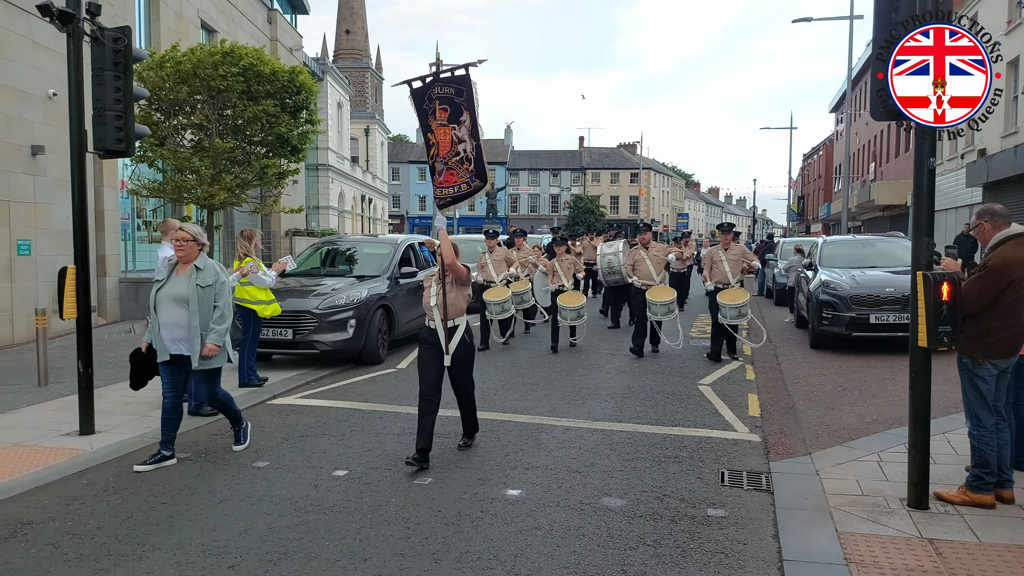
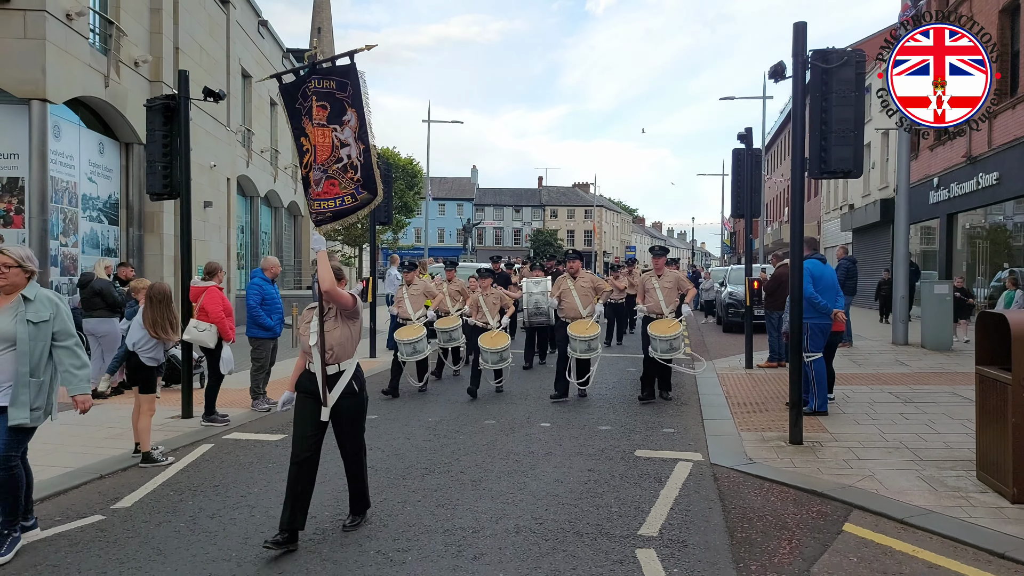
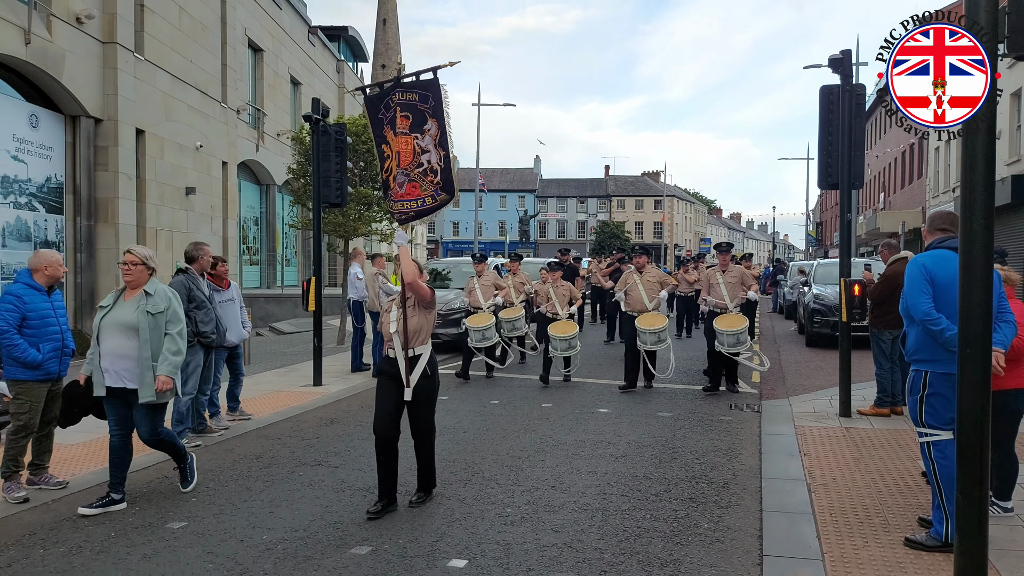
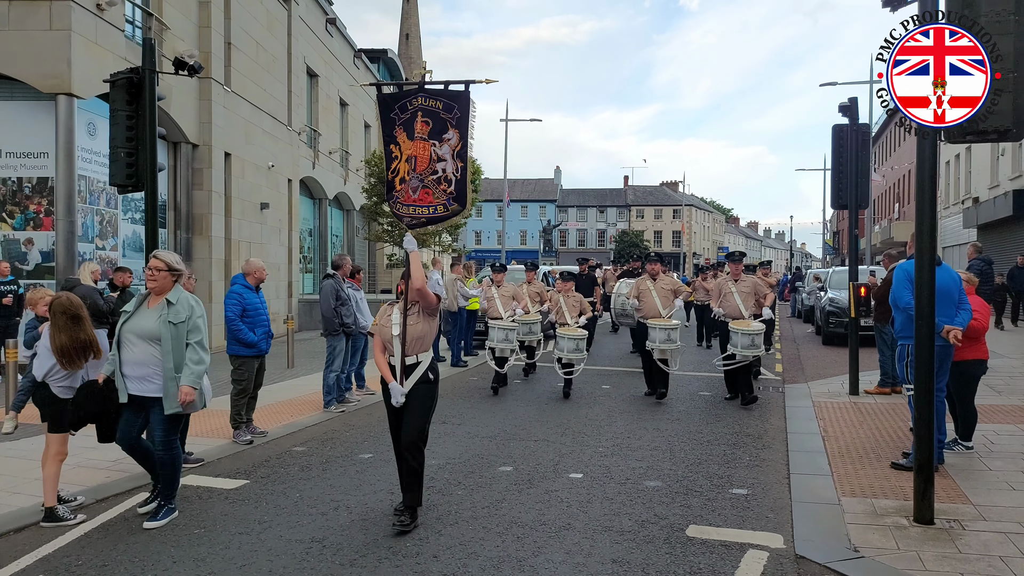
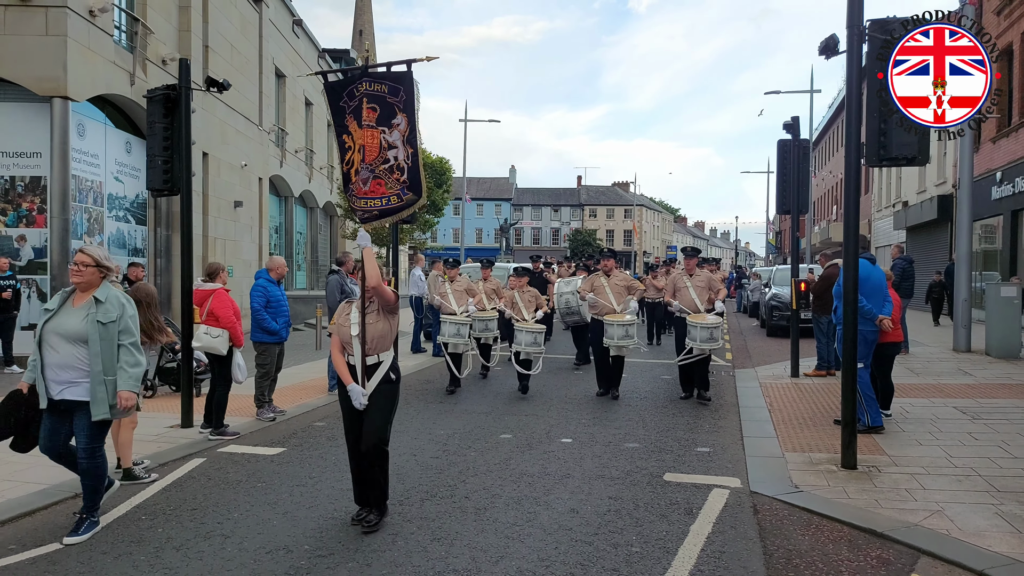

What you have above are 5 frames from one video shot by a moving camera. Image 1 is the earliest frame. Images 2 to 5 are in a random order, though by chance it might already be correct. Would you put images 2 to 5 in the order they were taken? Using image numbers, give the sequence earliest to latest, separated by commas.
3, 4, 5, 2
